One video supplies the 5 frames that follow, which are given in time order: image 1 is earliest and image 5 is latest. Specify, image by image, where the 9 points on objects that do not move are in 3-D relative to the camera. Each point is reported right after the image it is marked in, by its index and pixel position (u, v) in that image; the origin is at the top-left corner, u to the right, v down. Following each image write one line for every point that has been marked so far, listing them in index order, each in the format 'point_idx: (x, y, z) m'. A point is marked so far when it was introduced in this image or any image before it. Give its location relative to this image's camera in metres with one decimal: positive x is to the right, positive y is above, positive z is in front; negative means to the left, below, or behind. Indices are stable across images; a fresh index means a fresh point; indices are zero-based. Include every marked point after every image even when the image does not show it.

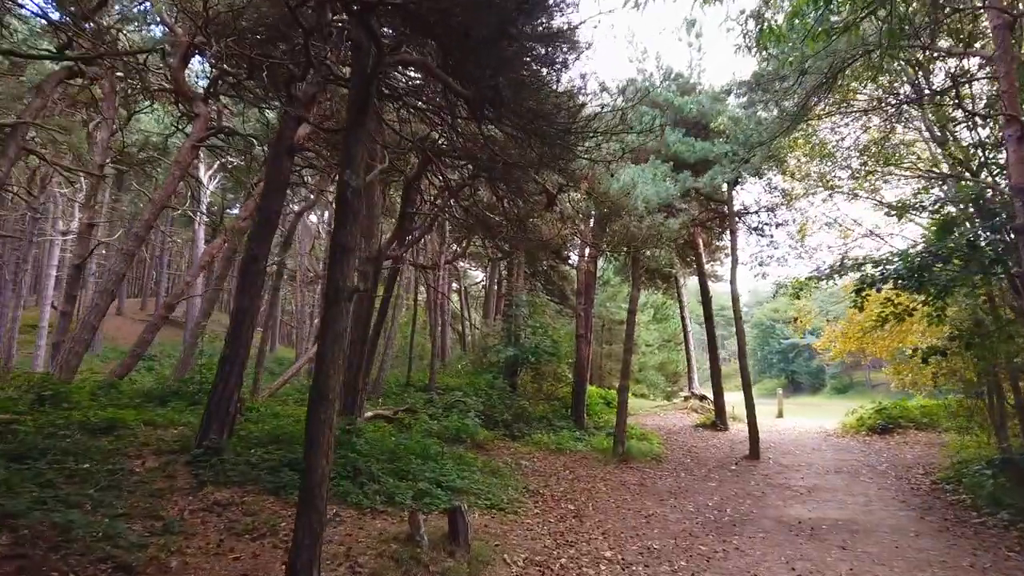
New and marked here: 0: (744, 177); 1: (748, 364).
0: (+5.5, +2.6, +17.7) m
1: (+4.7, -1.5, +15.0) m
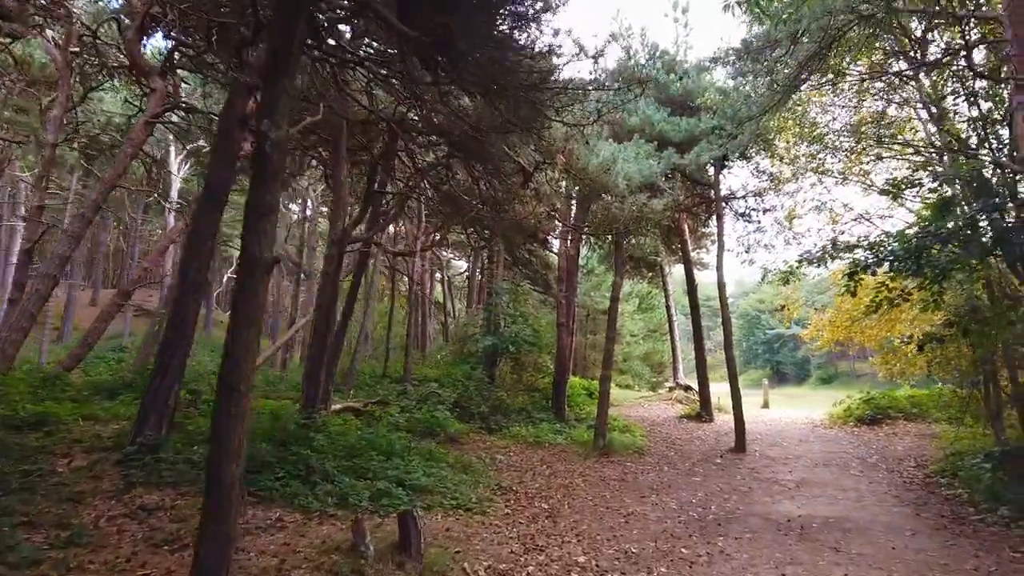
0: (+5.0, +2.9, +17.1) m
1: (+4.3, -1.2, +14.5) m
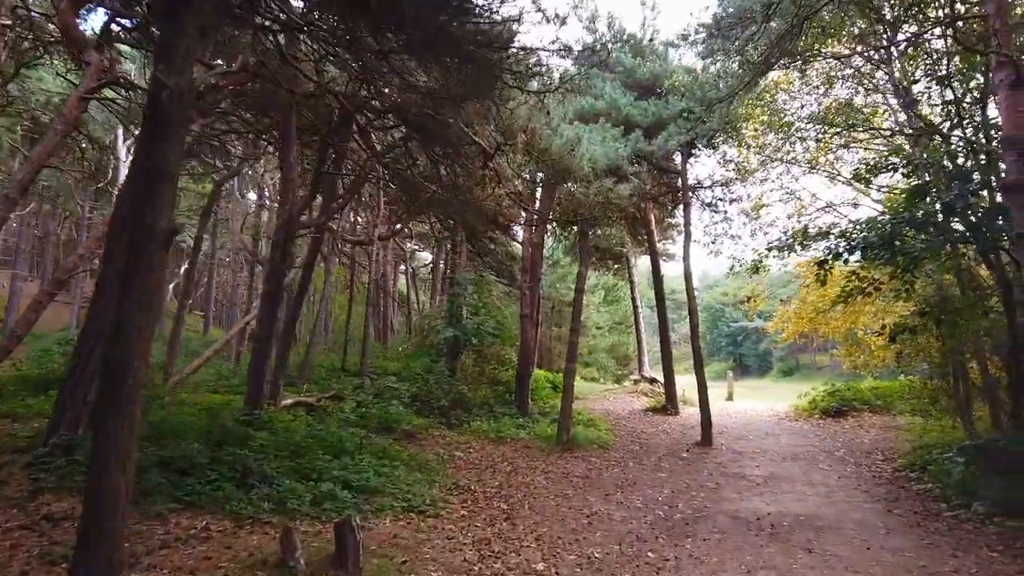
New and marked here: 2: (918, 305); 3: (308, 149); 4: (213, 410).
0: (+4.1, +3.1, +16.8) m
1: (+3.6, -1.1, +14.2) m
2: (+5.6, -0.2, +10.3) m
3: (-3.0, +2.1, +11.2) m
4: (-3.5, -1.4, +8.7) m
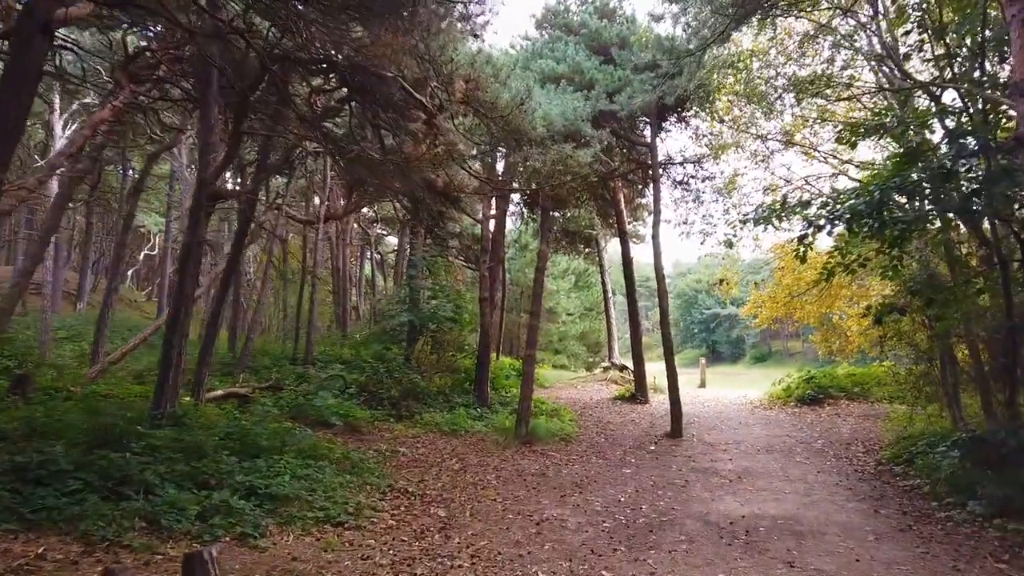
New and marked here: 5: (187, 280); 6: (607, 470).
0: (+3.3, +3.5, +15.8) m
1: (+2.8, -0.7, +13.3) m
2: (+4.9, 0.0, +9.4) m
3: (-3.7, +2.4, +10.1) m
4: (-4.1, -1.2, +7.6) m
5: (-3.7, +0.1, +8.6) m
6: (+1.2, -2.3, +9.4) m
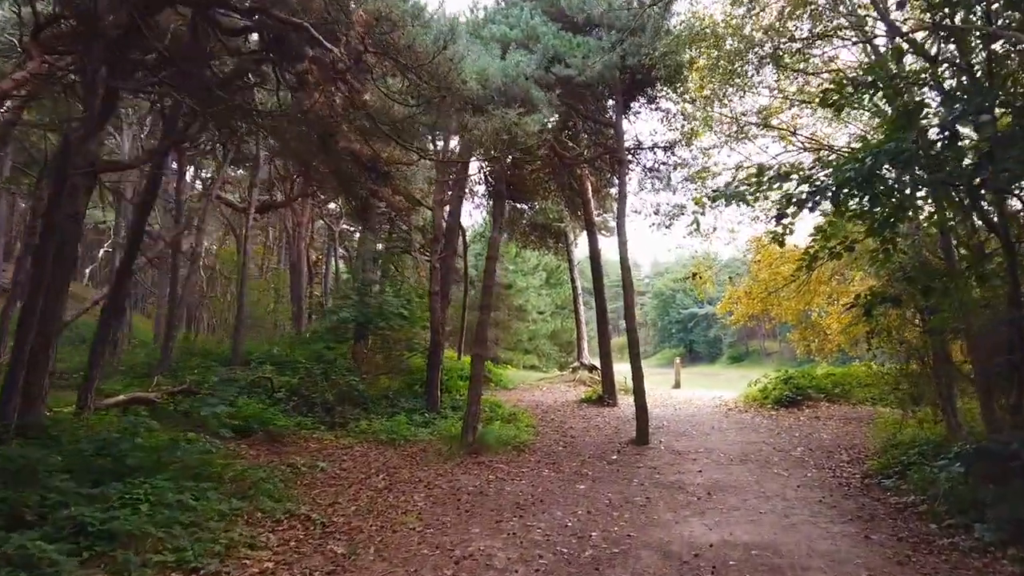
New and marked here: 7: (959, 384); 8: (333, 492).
0: (+2.4, +3.6, +14.7) m
1: (+2.0, -0.6, +12.1) m
2: (+4.3, +0.2, +8.3) m
3: (-4.4, +2.5, +8.7) m
4: (-4.7, -1.1, +6.3) m
5: (-4.4, +0.2, +7.3) m
6: (+0.5, -2.2, +8.2) m
7: (+5.0, -1.1, +8.4) m
8: (-1.7, -1.9, +7.1) m
